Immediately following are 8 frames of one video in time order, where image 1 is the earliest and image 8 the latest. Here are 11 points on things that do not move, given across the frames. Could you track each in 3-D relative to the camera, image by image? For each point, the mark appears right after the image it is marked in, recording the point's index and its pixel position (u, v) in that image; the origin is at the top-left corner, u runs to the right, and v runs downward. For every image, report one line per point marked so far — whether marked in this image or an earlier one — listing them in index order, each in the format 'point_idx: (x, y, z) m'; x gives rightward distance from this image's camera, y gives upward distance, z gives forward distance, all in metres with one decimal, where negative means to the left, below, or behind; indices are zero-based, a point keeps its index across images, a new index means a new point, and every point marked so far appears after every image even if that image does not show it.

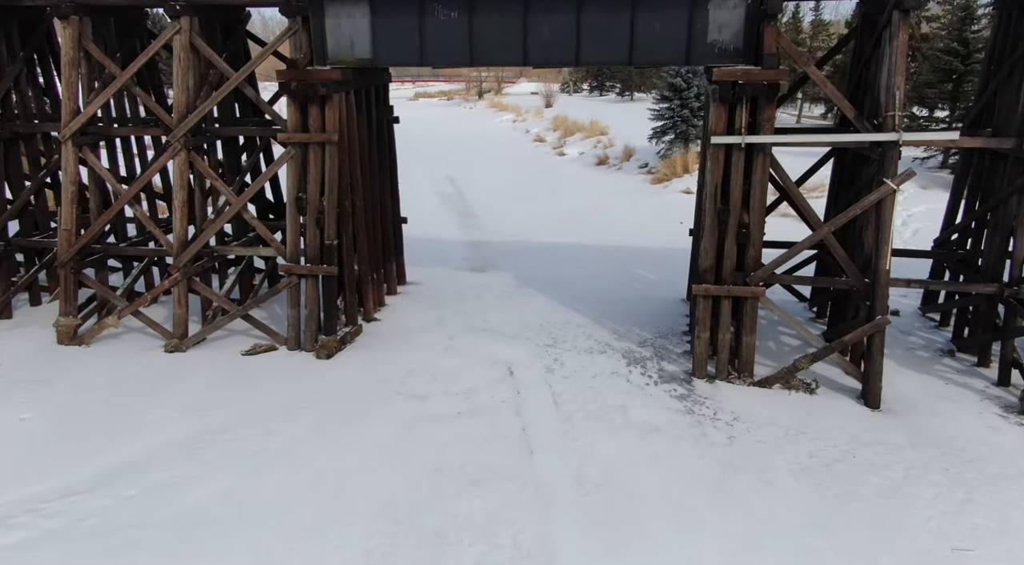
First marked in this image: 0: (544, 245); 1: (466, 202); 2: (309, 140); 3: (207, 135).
0: (+0.5, +0.6, +11.1) m
1: (-1.0, +1.7, +14.4) m
2: (-2.0, +1.4, +6.6) m
3: (-3.2, +1.6, +7.1) m
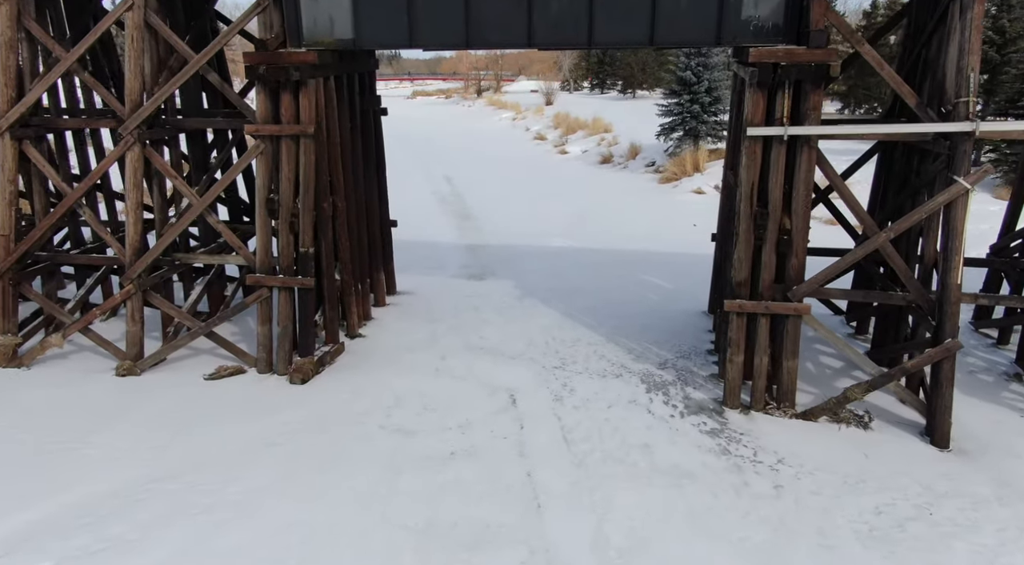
0: (+0.5, +0.5, +10.2) m
1: (-1.0, +1.6, +13.6) m
2: (-2.0, +1.3, +5.8) m
3: (-3.2, +1.4, +6.2) m
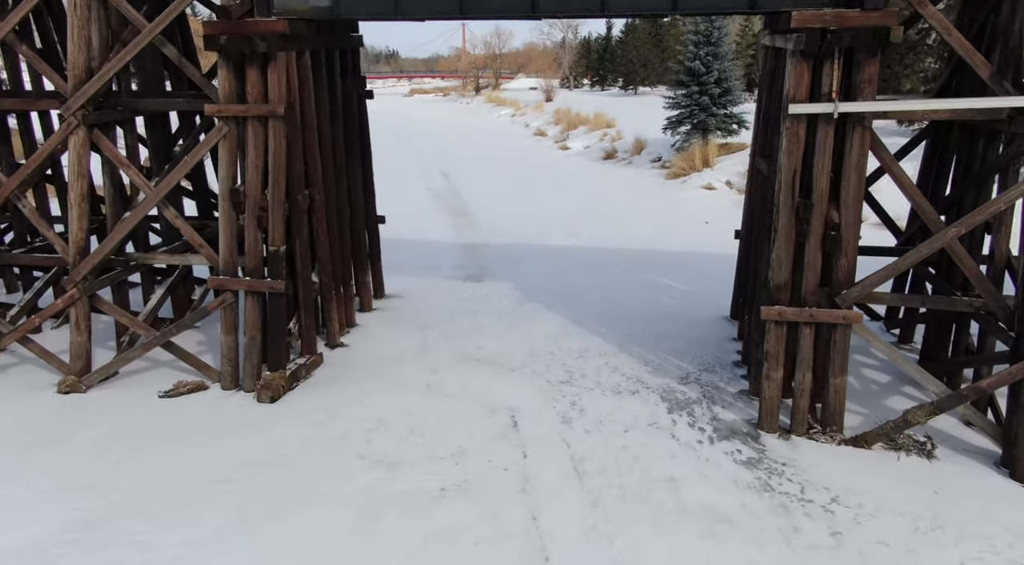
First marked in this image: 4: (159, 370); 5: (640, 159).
0: (+0.5, +0.5, +9.5) m
1: (-1.0, +1.6, +12.8) m
2: (-2.0, +1.3, +5.0) m
3: (-3.2, +1.4, +5.5) m
4: (-2.9, -0.7, +5.6) m
5: (+3.0, +2.9, +15.9) m
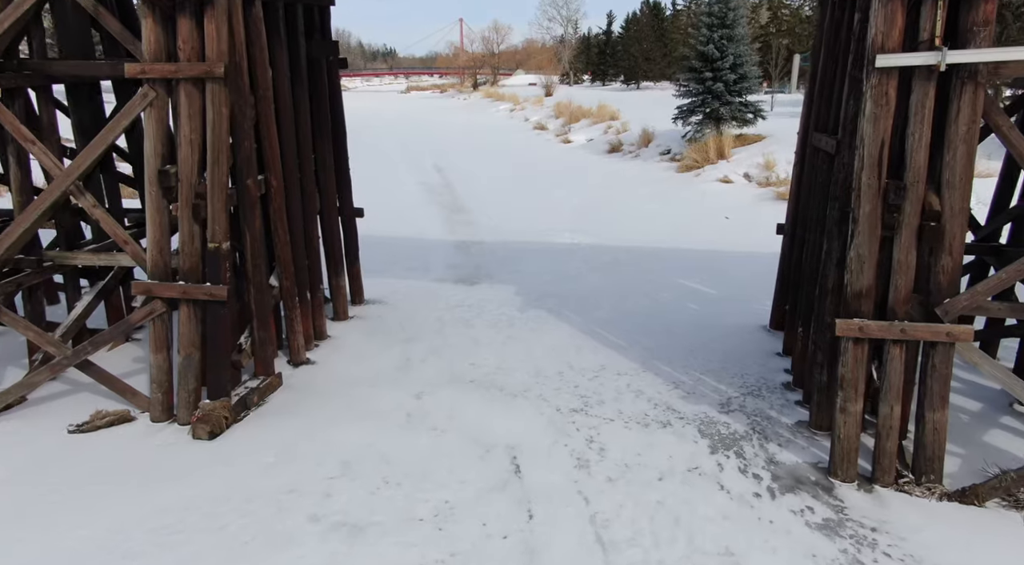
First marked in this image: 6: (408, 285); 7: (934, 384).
0: (+0.5, +0.5, +8.4) m
1: (-1.0, +1.5, +11.8) m
2: (-2.0, +1.2, +4.0) m
3: (-3.2, +1.4, +4.4) m
4: (-2.9, -0.8, +4.5) m
5: (+3.0, +2.9, +14.8) m
6: (-1.1, 0.0, +7.1) m
7: (+2.2, -0.5, +3.4) m
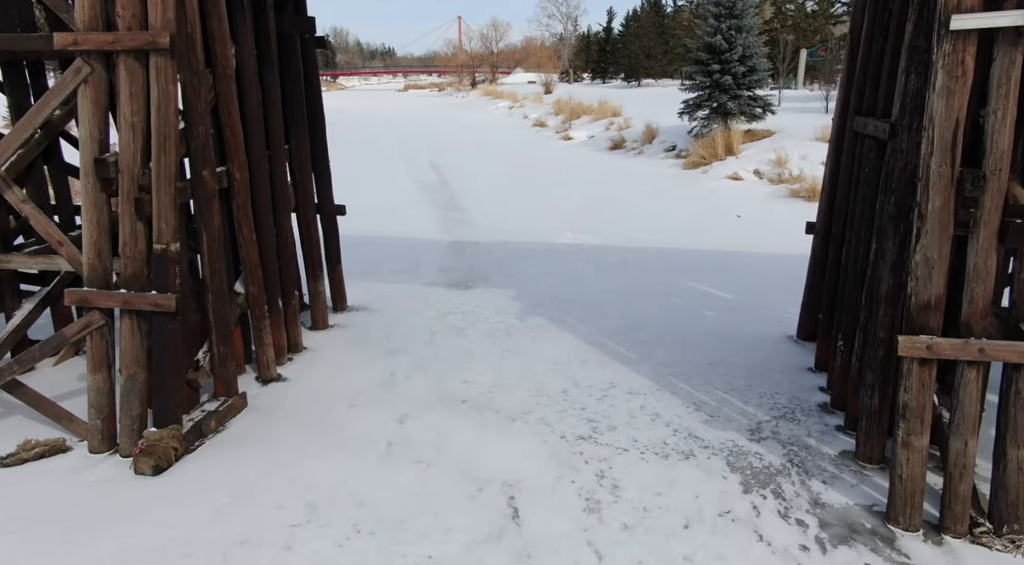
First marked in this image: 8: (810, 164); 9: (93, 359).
0: (+0.5, +0.4, +7.8) m
1: (-1.0, +1.5, +11.2) m
2: (-2.0, +1.2, +3.4) m
3: (-3.2, +1.3, +3.8) m
4: (-2.9, -0.8, +4.0) m
5: (+3.0, +2.9, +14.2) m
6: (-1.1, -0.1, +6.5) m
7: (+2.1, -0.6, +2.8) m
8: (+4.8, +1.9, +10.8) m
9: (-2.2, -0.4, +3.6) m
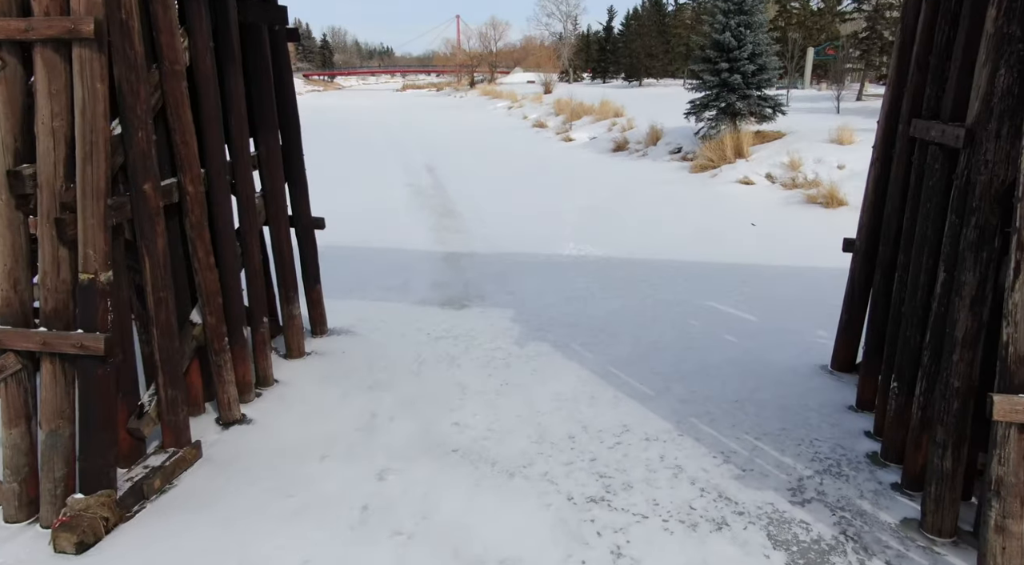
0: (+0.5, +0.3, +7.2) m
1: (-1.1, +1.3, +10.6) m
2: (-2.0, +1.0, +2.8) m
3: (-3.2, +1.2, +3.2) m
4: (-2.9, -1.0, +3.4) m
5: (+2.9, +2.7, +13.7) m
6: (-1.1, -0.2, +5.9) m
7: (+2.1, -0.7, +2.3) m
8: (+4.8, +1.7, +10.2) m
9: (-2.2, -0.6, +3.0) m
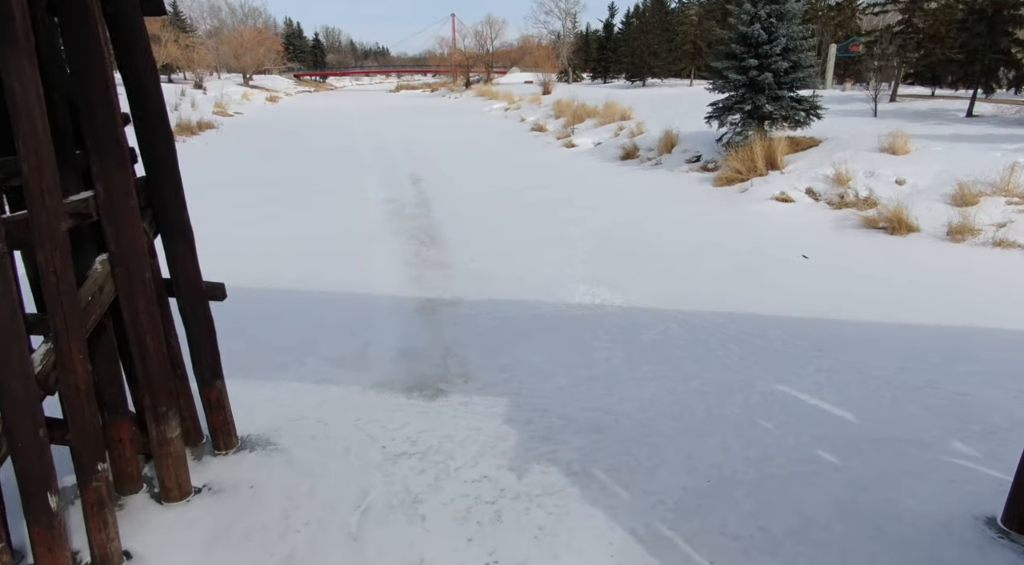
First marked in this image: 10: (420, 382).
0: (+0.4, -0.2, +5.6) m
1: (-1.1, +0.8, +8.9) m
2: (-2.0, +0.6, +1.1) m
3: (-3.2, +0.7, +1.6) m
4: (-3.0, -1.4, +1.7) m
5: (+2.9, +2.2, +12.0) m
6: (-1.2, -0.7, +4.2) m
7: (+2.1, -1.2, +0.6) m
8: (+4.7, +1.3, +8.6) m
9: (-2.3, -1.0, +1.3) m
10: (-0.6, -0.7, +4.3) m
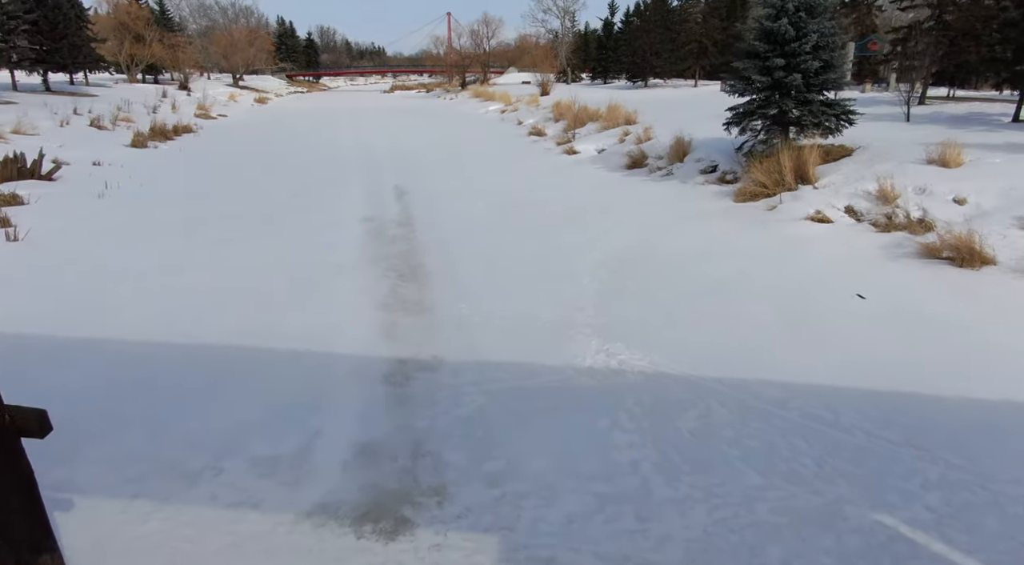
0: (+0.4, -0.6, +4.4) m
1: (-1.2, +0.4, +7.7) m
2: (-2.1, +0.2, -0.1) m
3: (-3.3, +0.3, +0.3) m
4: (-3.0, -1.8, +0.4) m
5: (+2.8, +1.8, +10.8) m
6: (-1.2, -1.1, +3.0) m
7: (+2.1, -1.6, -0.6) m
8: (+4.6, +0.9, +7.4) m
9: (-2.3, -1.4, +0.1) m
10: (-0.6, -1.0, +3.1) m
